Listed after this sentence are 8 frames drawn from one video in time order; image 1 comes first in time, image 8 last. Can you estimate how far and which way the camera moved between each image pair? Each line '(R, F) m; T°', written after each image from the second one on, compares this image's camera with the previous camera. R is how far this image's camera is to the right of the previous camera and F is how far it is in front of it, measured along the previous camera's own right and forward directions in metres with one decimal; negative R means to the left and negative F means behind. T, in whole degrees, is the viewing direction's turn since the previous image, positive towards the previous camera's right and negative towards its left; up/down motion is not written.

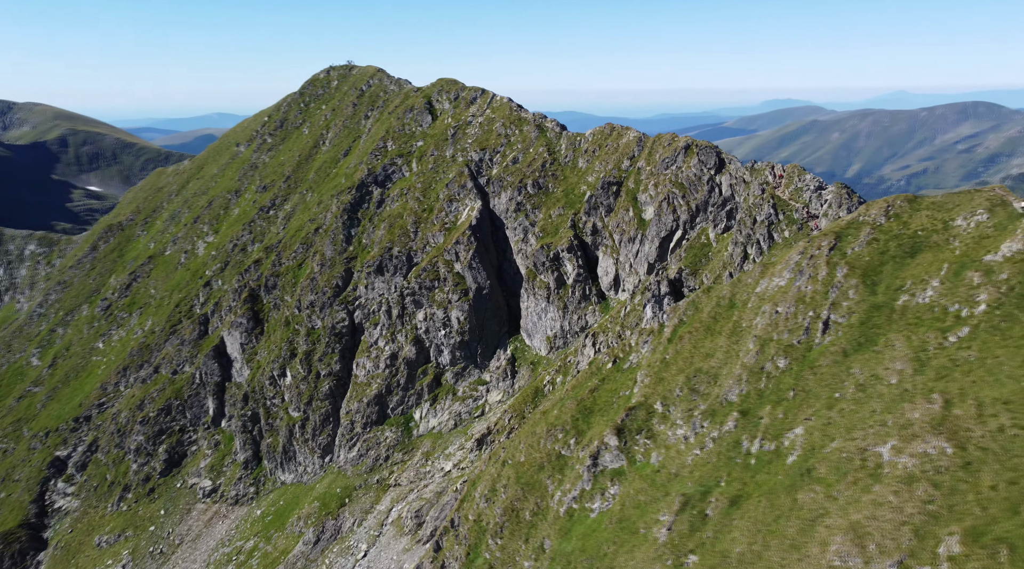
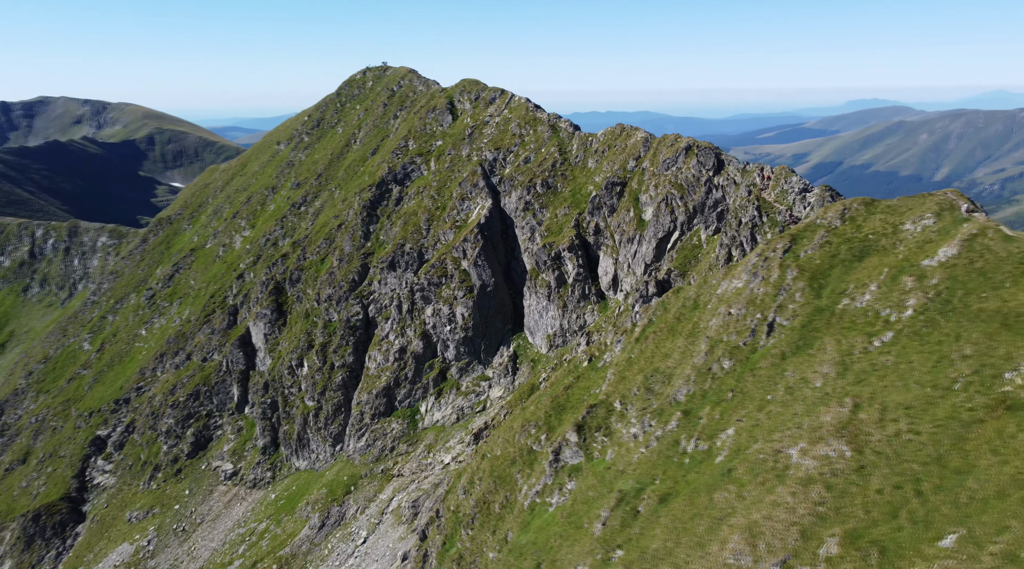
(+9.9, -1.3) m; -5°
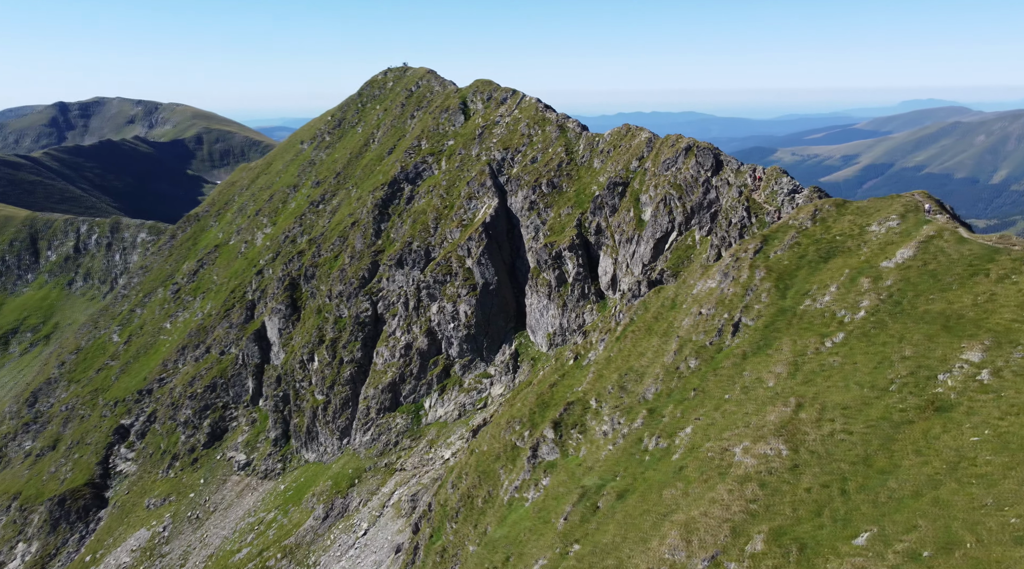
(+5.9, -1.0) m; -3°
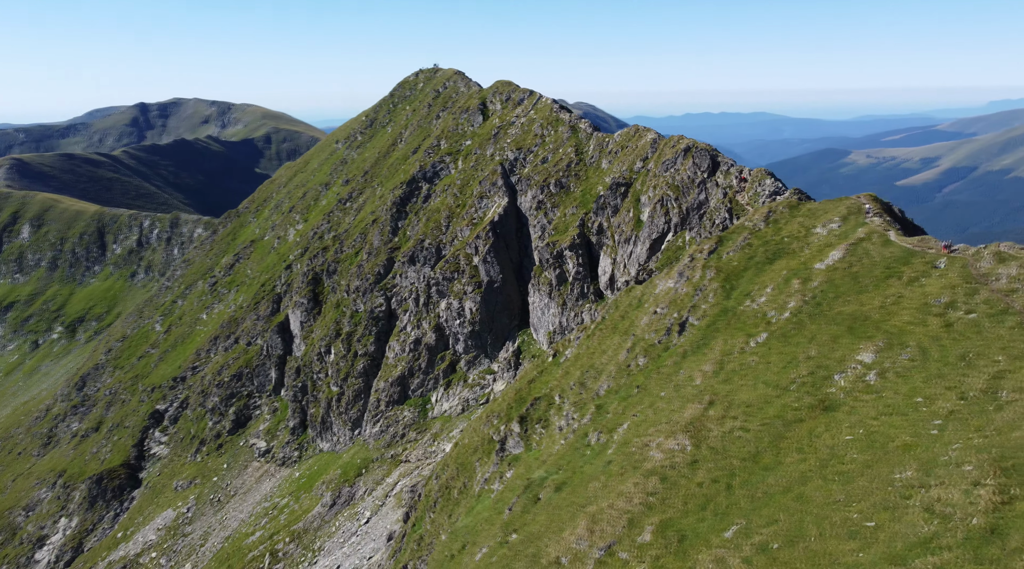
(+9.0, -1.5) m; -5°
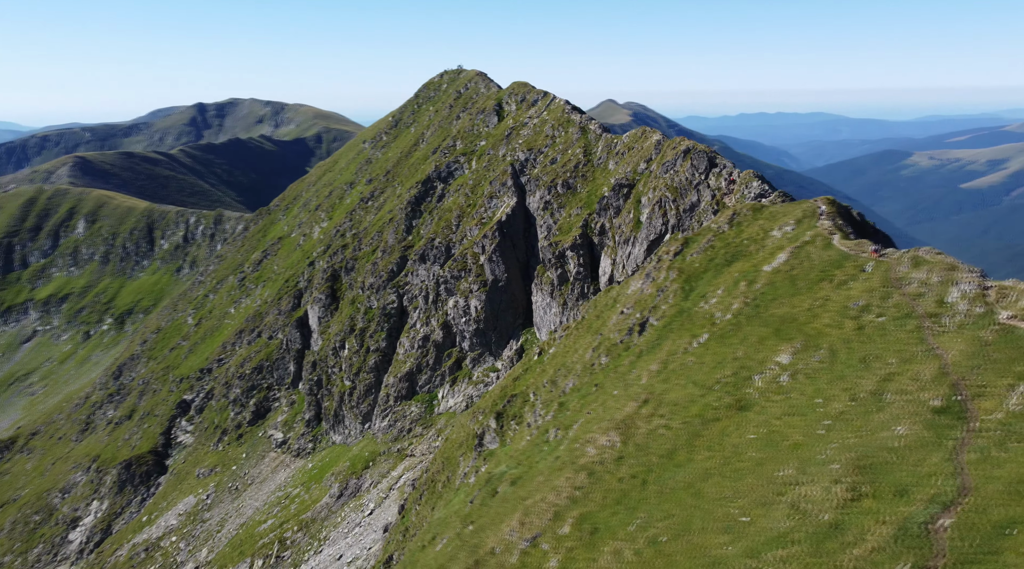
(+6.9, -1.3) m; -4°
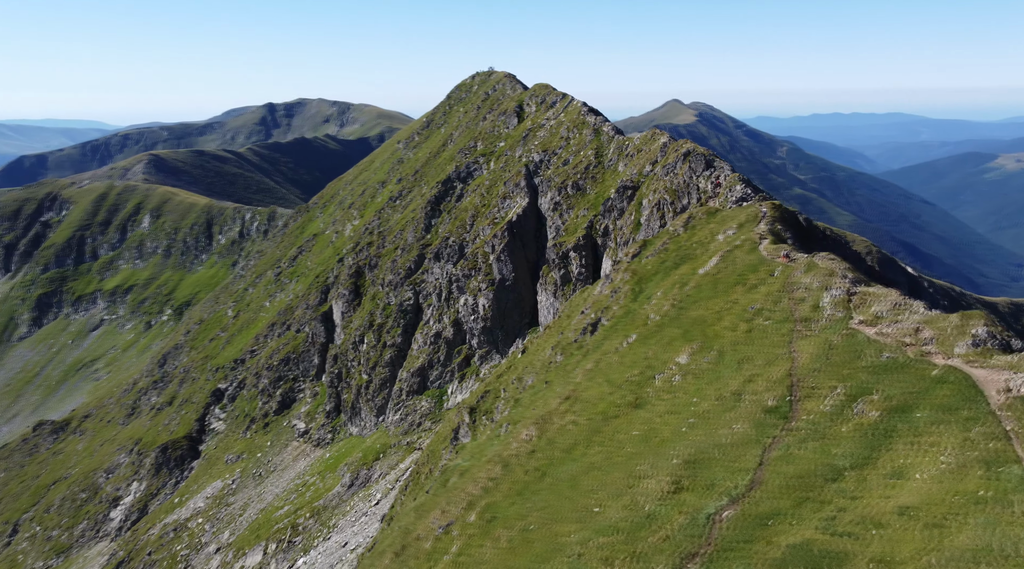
(+8.7, -1.7) m; -5°
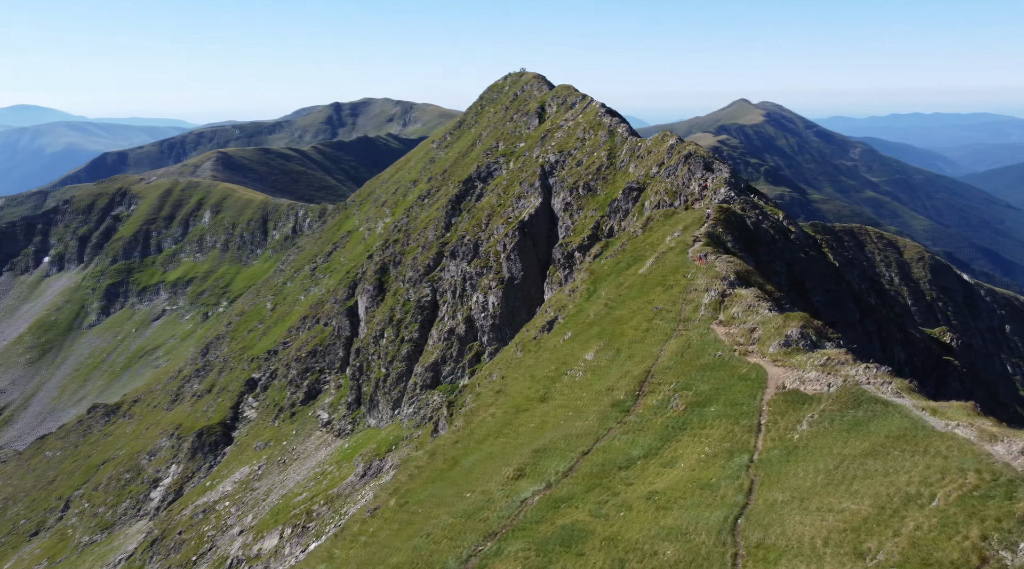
(+8.4, -1.7) m; -4°
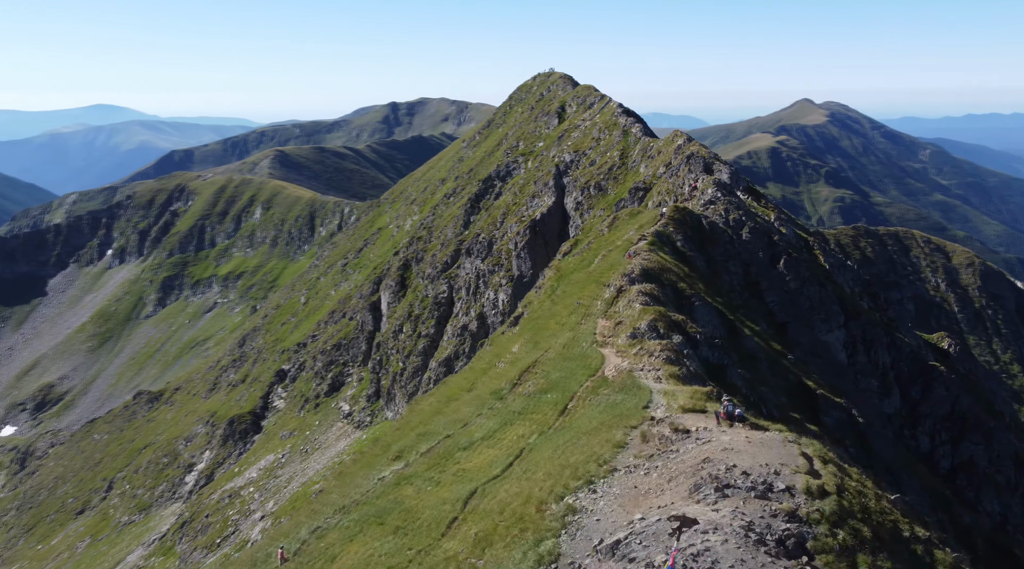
(+7.3, -1.4) m; -4°
